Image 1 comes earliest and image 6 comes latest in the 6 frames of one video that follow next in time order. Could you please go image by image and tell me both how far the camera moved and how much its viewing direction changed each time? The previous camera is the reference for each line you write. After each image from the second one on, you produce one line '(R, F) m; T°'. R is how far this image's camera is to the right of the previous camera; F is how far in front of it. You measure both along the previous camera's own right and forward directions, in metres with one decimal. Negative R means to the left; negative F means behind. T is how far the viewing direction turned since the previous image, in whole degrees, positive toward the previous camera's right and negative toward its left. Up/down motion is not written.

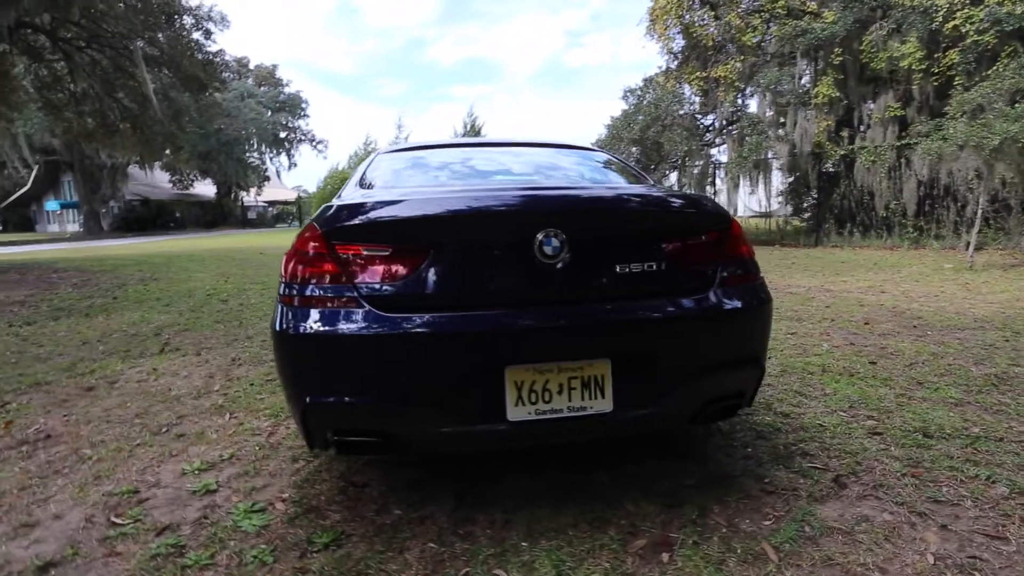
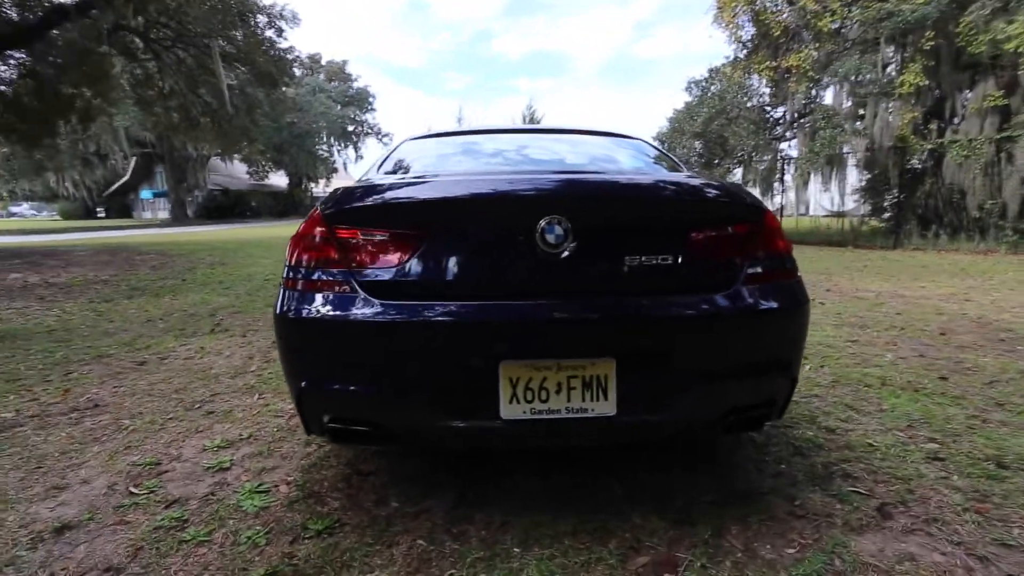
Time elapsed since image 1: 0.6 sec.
(+0.2, +0.1) m; -6°
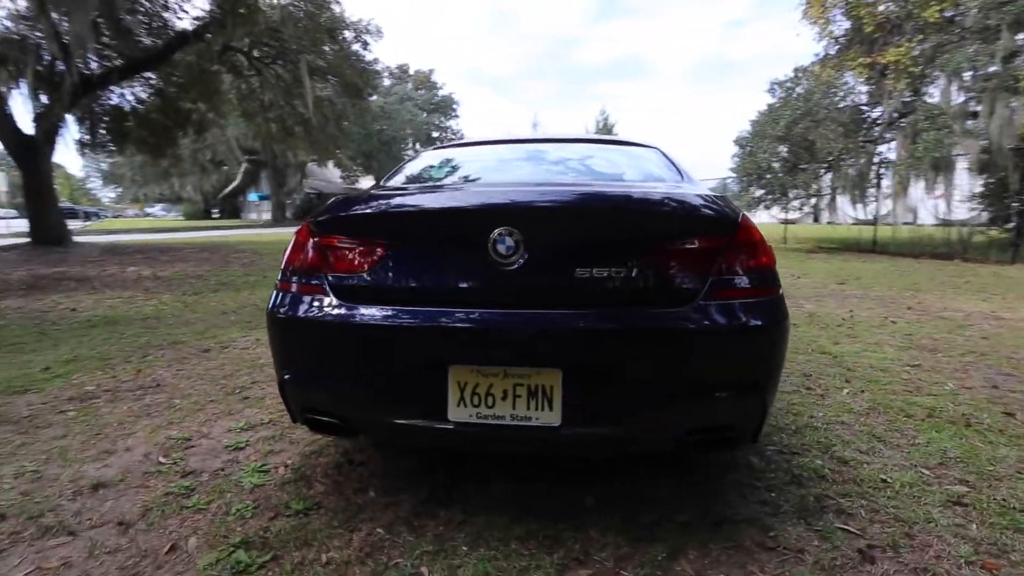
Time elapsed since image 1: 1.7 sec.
(+0.4, 0.0) m; -9°
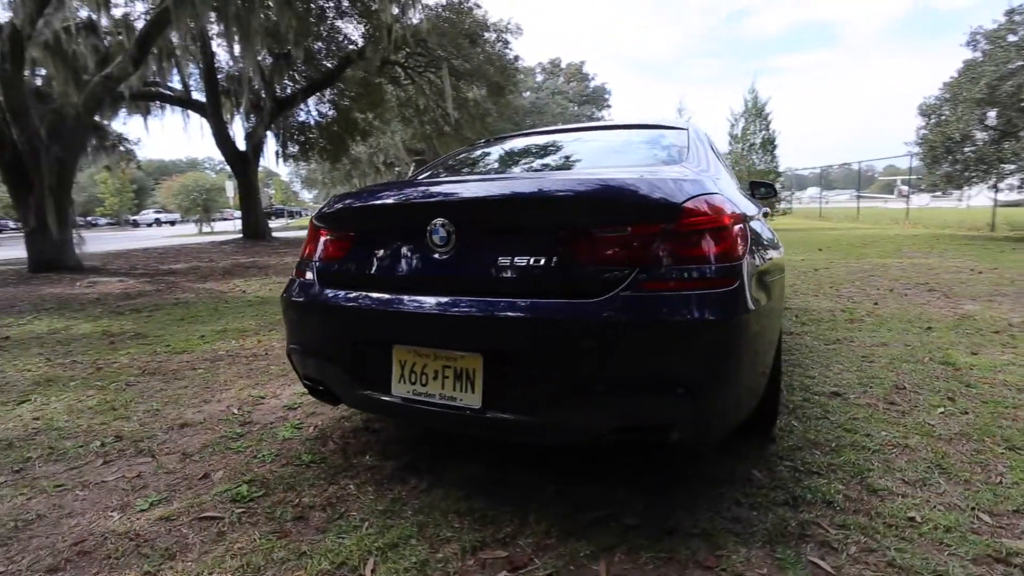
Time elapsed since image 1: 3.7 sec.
(+0.8, +0.1) m; -17°
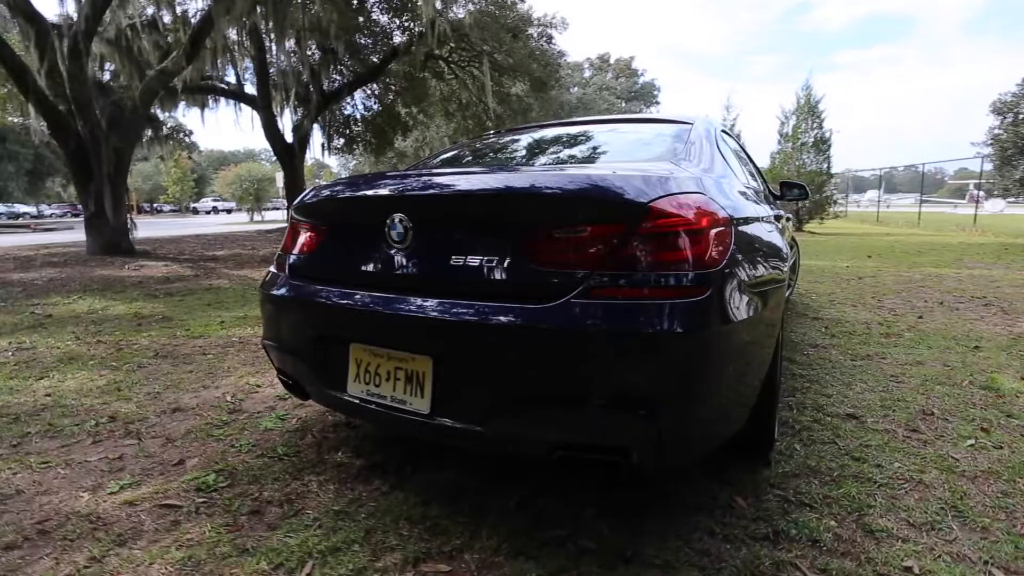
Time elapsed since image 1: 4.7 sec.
(+0.3, +0.1) m; -5°
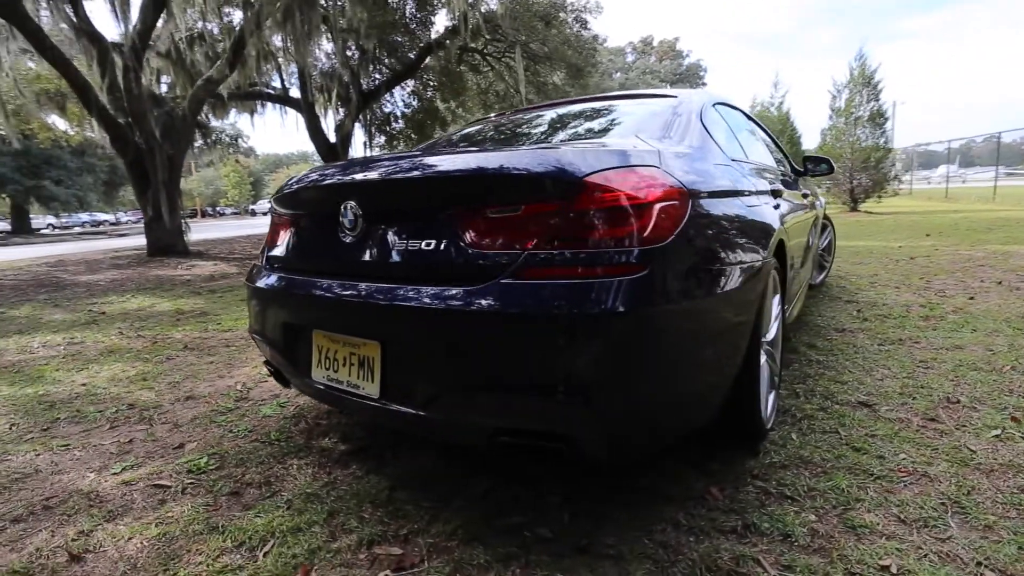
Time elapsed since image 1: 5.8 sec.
(+0.3, 0.0) m; -6°
